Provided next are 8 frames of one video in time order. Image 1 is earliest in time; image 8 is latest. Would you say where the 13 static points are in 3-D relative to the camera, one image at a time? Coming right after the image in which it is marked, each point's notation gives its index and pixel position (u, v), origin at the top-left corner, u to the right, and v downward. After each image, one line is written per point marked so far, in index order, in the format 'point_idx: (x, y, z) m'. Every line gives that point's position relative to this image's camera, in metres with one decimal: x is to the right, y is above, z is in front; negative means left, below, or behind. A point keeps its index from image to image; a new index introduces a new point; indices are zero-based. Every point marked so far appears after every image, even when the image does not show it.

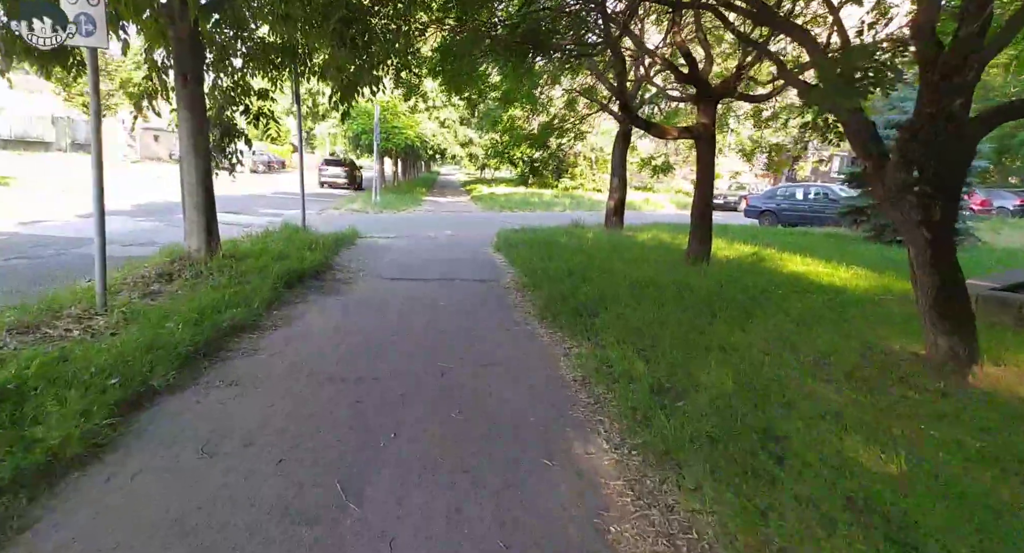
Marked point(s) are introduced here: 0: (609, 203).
0: (+2.5, +1.9, +16.1) m
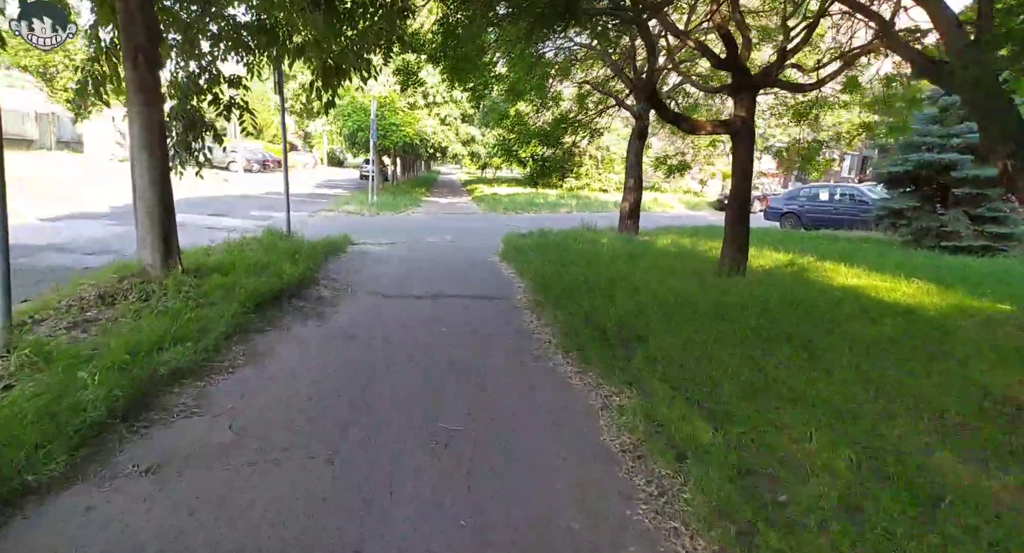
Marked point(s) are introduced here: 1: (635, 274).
0: (+2.7, +1.7, +14.9) m
1: (+1.8, 0.0, +9.2) m
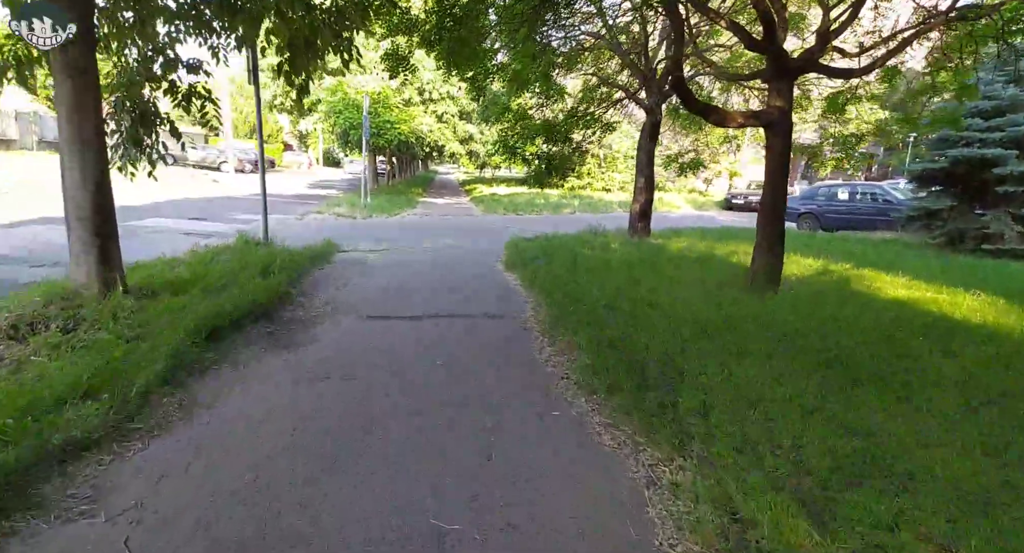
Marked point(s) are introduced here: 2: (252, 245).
0: (+2.7, +1.6, +13.8) m
1: (+1.9, -0.1, +8.1) m
2: (-3.8, +0.5, +8.9) m
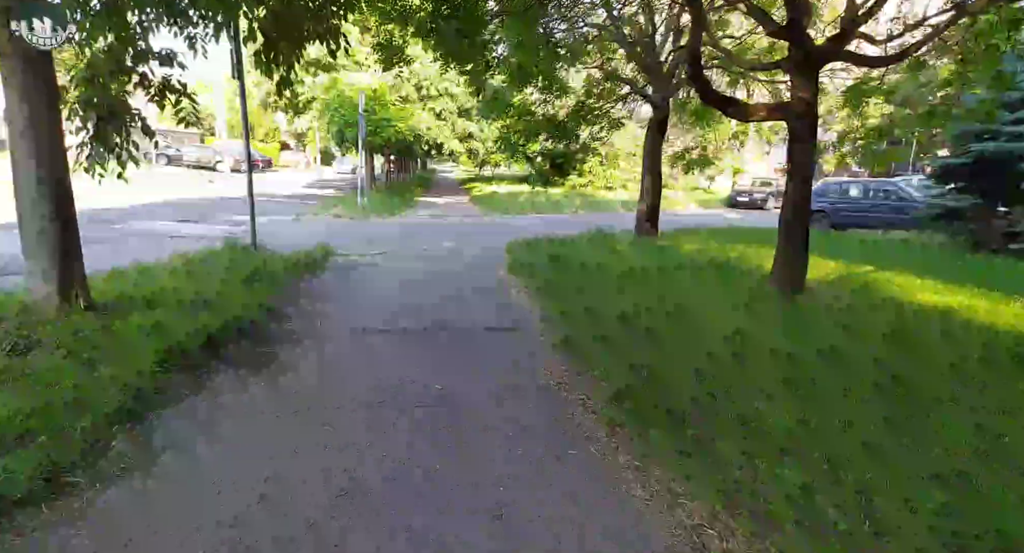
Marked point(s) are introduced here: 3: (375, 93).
0: (+2.8, +1.5, +13.3) m
1: (+1.9, -0.2, +7.6) m
2: (-3.7, +0.4, +8.3) m
3: (-4.5, +6.0, +20.0) m
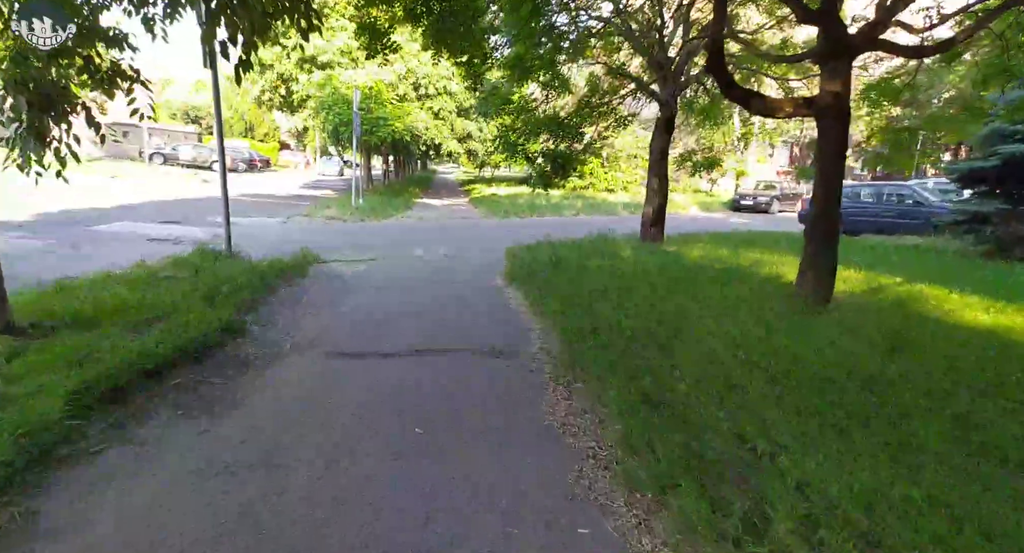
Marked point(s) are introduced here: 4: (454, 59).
0: (+2.8, +1.4, +12.6) m
1: (+1.9, -0.3, +6.9) m
2: (-3.7, +0.2, +7.6) m
3: (-4.4, +5.8, +19.3) m
4: (-0.8, +3.1, +8.9) m
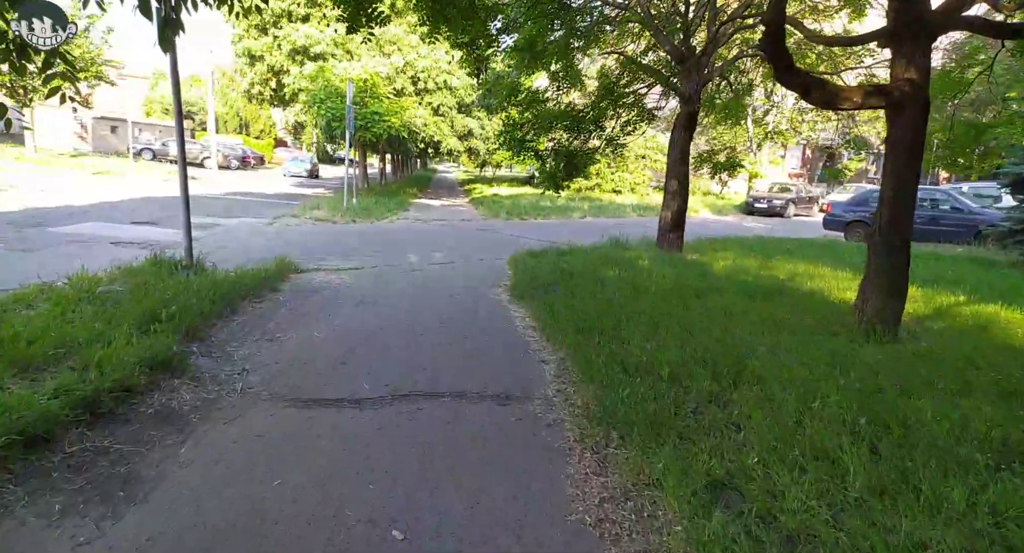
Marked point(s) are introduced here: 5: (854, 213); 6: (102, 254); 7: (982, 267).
0: (+2.8, +1.2, +11.5) m
1: (+2.0, -0.5, +5.8) m
2: (-3.7, +0.1, +6.6) m
3: (-4.3, +5.7, +18.2) m
4: (-0.7, +3.0, +7.9) m
5: (+9.0, +1.7, +16.3) m
6: (-5.8, +0.3, +8.8) m
7: (+8.0, +0.2, +10.5) m
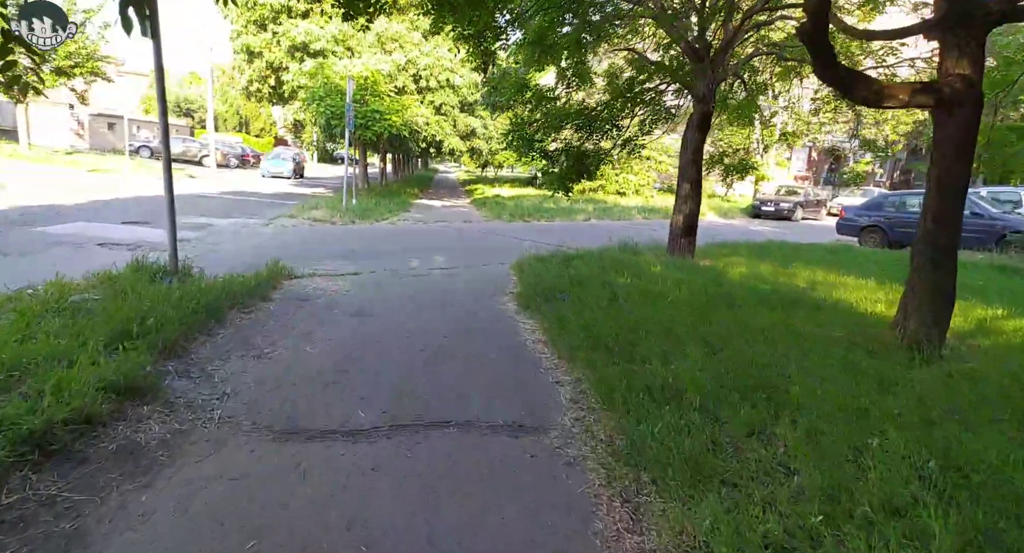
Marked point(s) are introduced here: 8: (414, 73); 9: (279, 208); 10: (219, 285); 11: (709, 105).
0: (+2.9, +1.0, +11.0) m
1: (+2.1, -0.6, +5.3) m
2: (-3.6, 0.0, +6.1) m
3: (-4.2, +5.6, +17.8) m
4: (-0.6, +2.9, +7.4) m
5: (+9.1, +1.5, +15.8) m
6: (-5.7, +0.3, +8.3) m
7: (+8.1, 0.0, +10.0) m
8: (-3.1, +6.4, +19.5) m
9: (-6.7, +2.0, +17.9) m
10: (-2.9, -0.1, +6.0) m
11: (+3.3, +2.9, +10.4) m
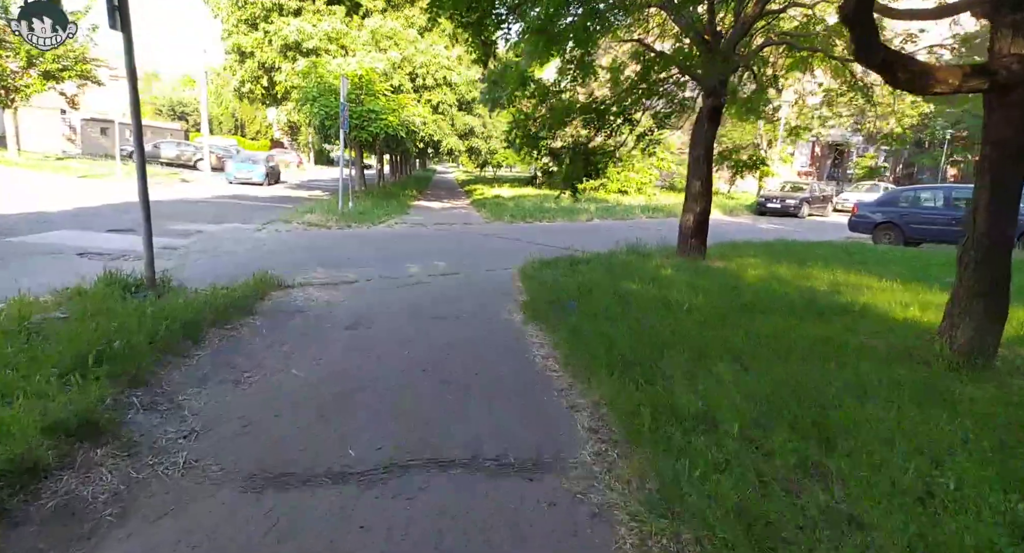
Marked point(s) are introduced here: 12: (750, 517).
0: (+3.0, +1.0, +10.6) m
1: (+2.1, -0.7, +4.8) m
2: (-3.5, -0.1, +5.6) m
3: (-4.2, +5.5, +17.3) m
4: (-0.6, +2.8, +6.9) m
5: (+9.1, +1.6, +15.3) m
6: (-5.7, +0.1, +7.8) m
7: (+8.1, 0.0, +9.5) m
8: (-3.1, +6.3, +19.0) m
9: (-6.7, +1.8, +17.4) m
10: (-2.9, -0.3, +5.6) m
11: (+3.3, +2.9, +9.9) m
12: (+1.0, -1.1, +2.6) m
